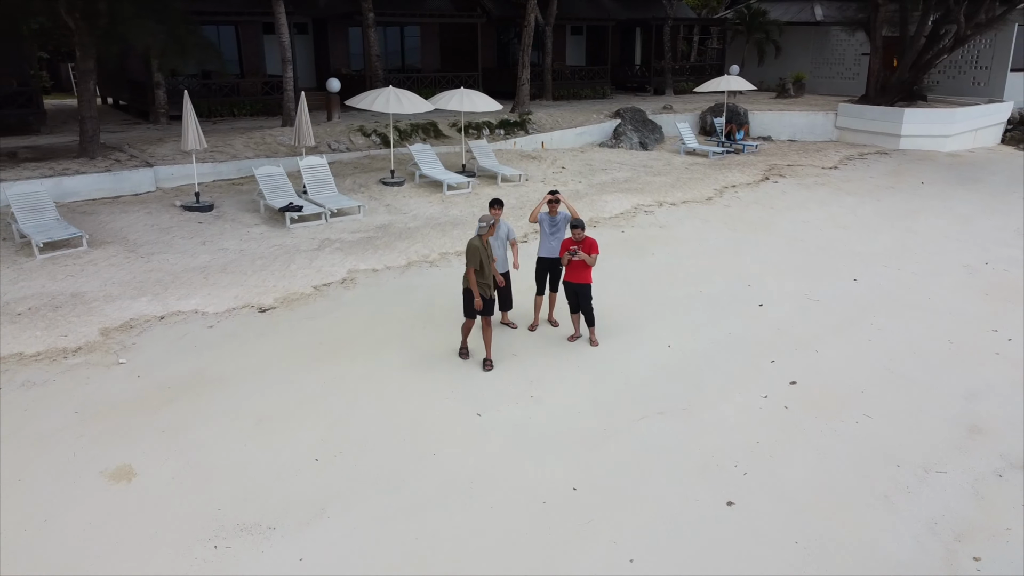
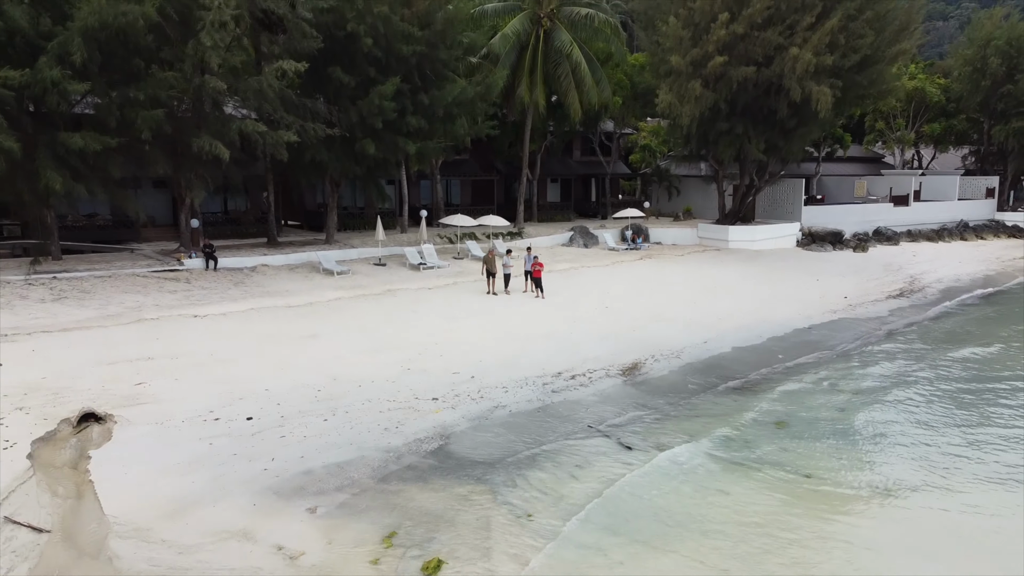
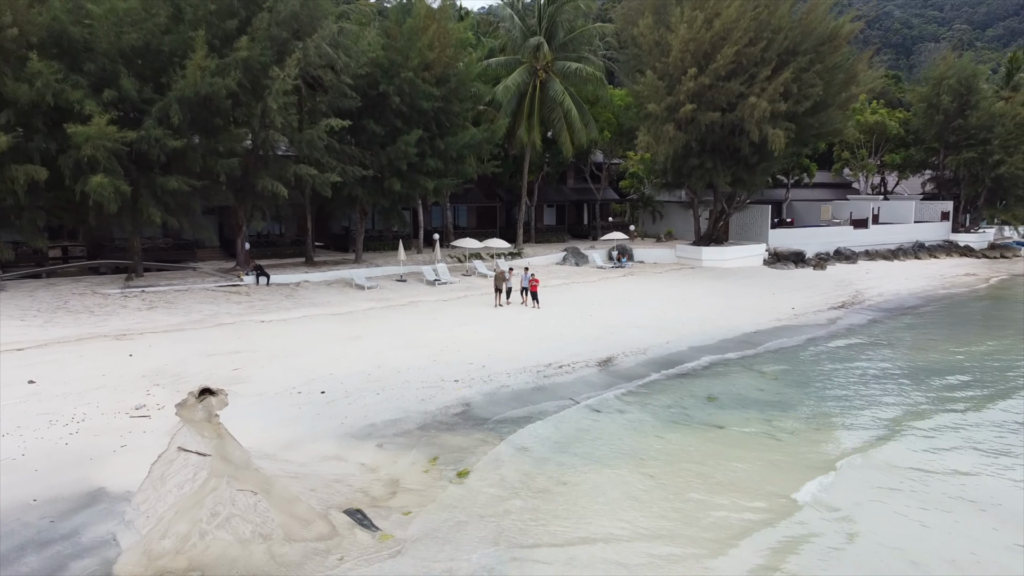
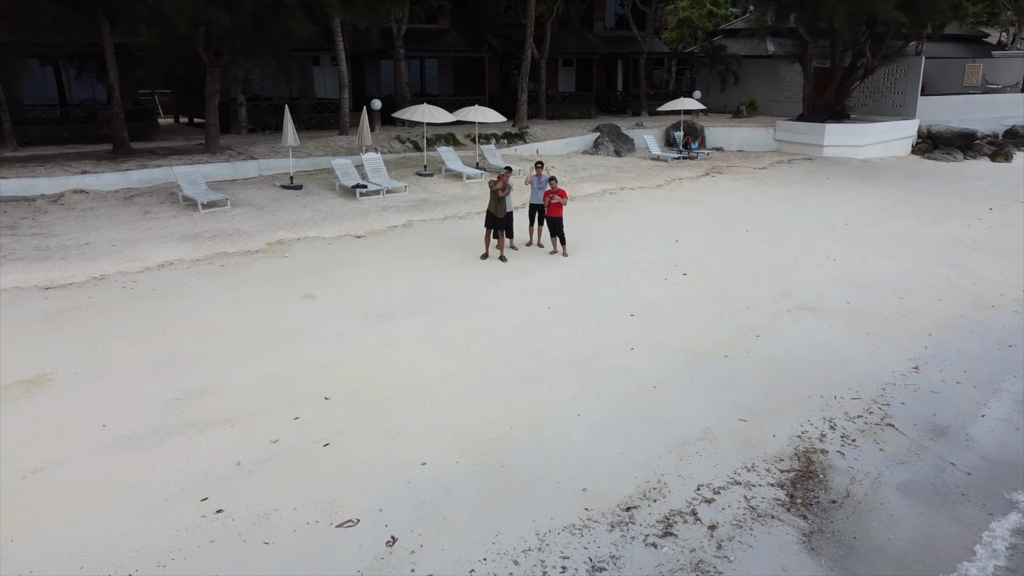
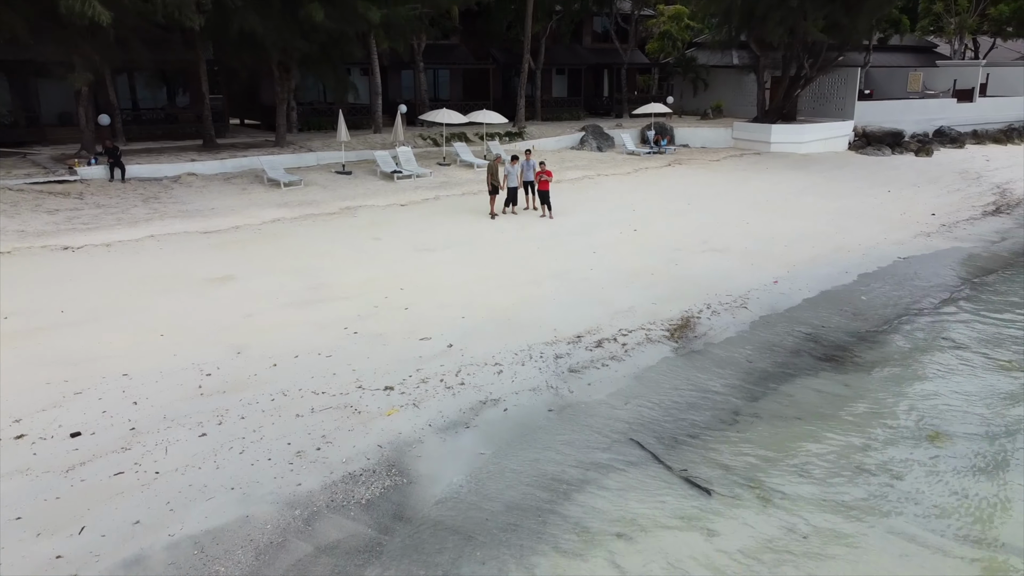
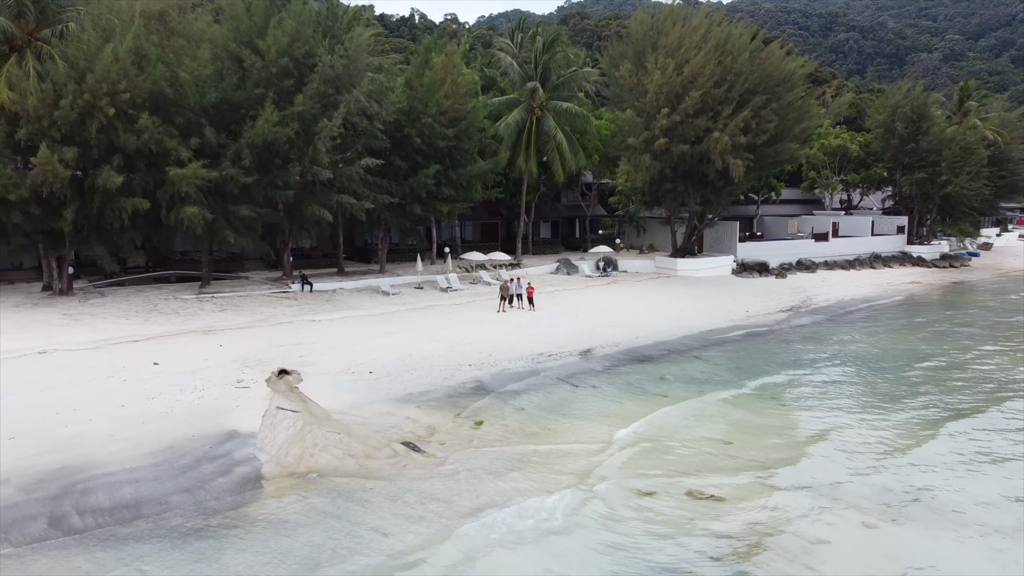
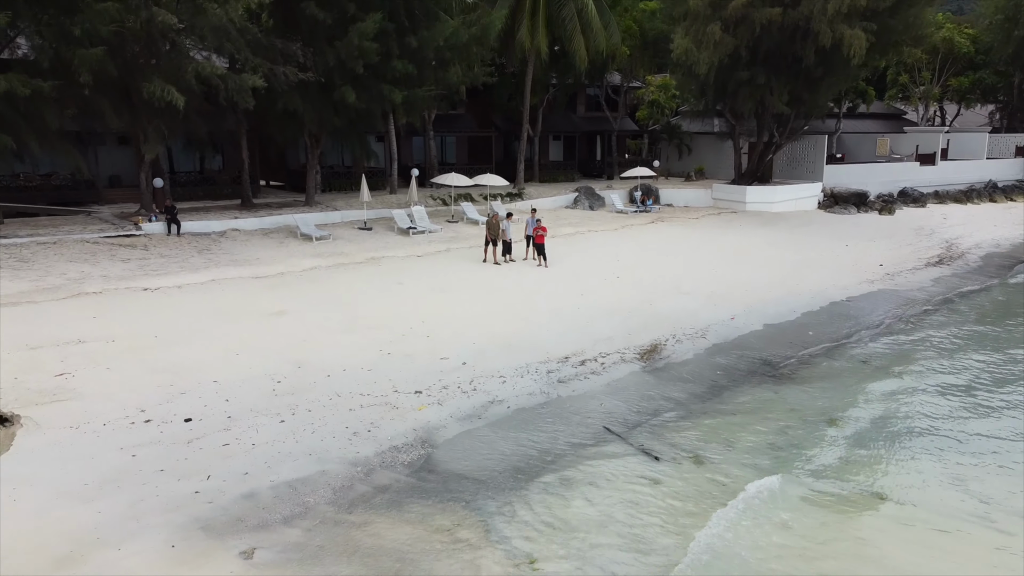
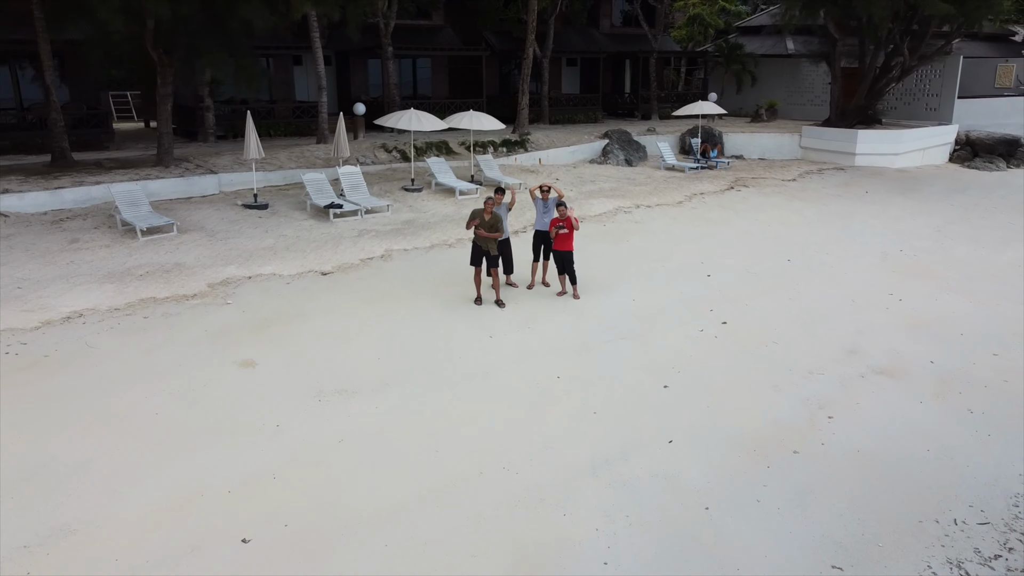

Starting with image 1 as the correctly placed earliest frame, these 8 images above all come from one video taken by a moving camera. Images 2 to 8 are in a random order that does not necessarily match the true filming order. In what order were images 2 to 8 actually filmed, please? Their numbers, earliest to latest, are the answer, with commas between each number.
8, 4, 5, 7, 2, 3, 6
